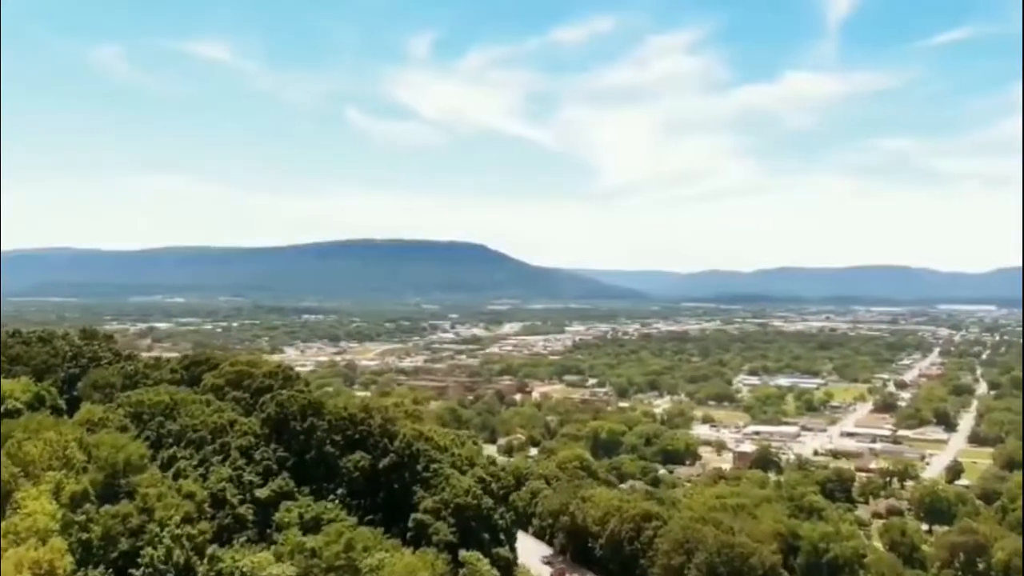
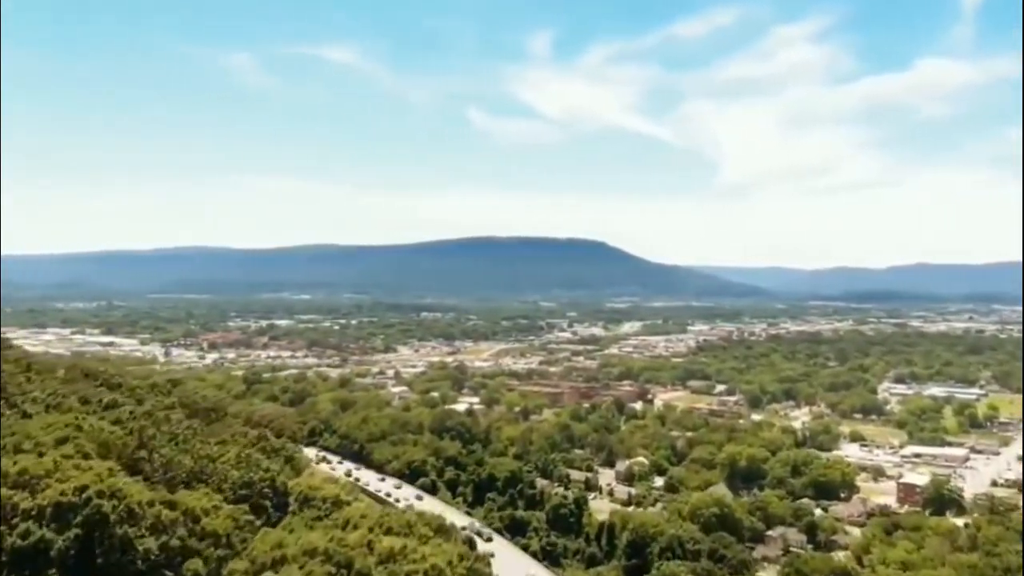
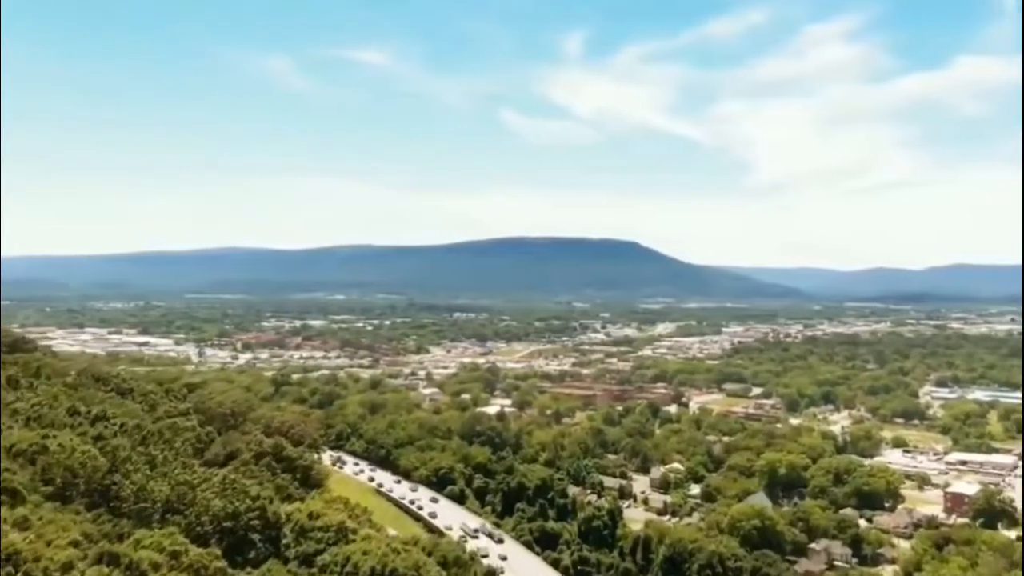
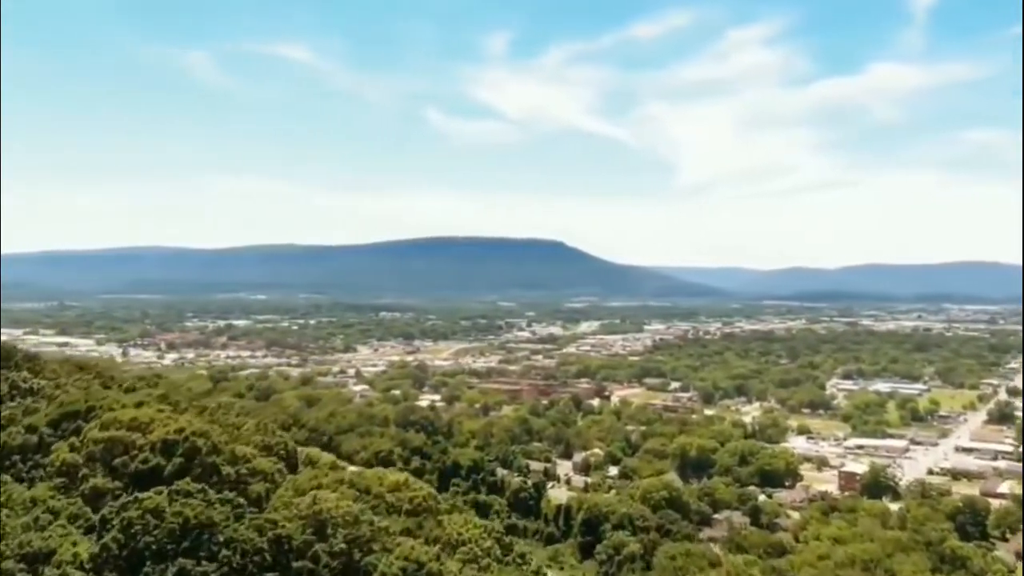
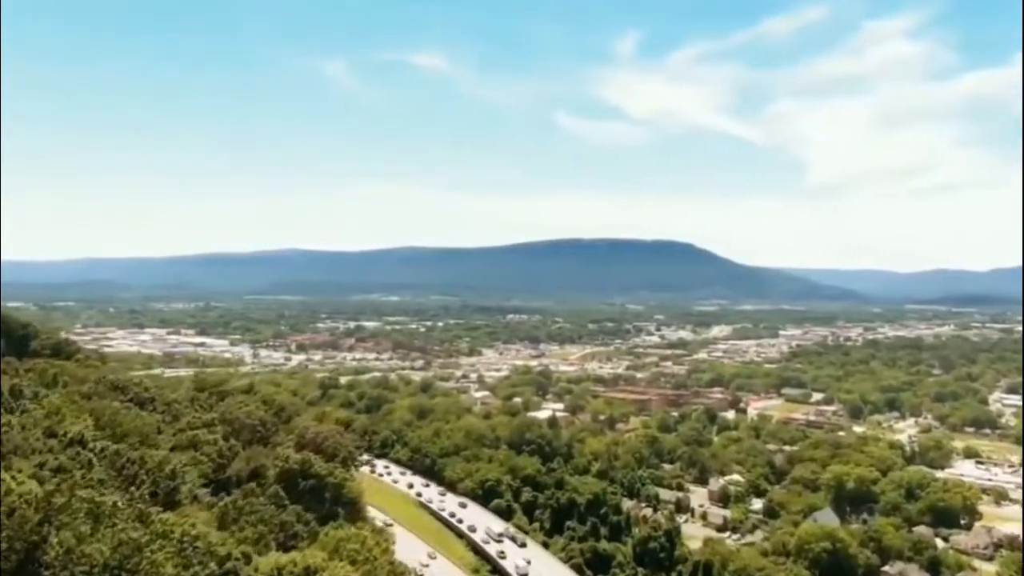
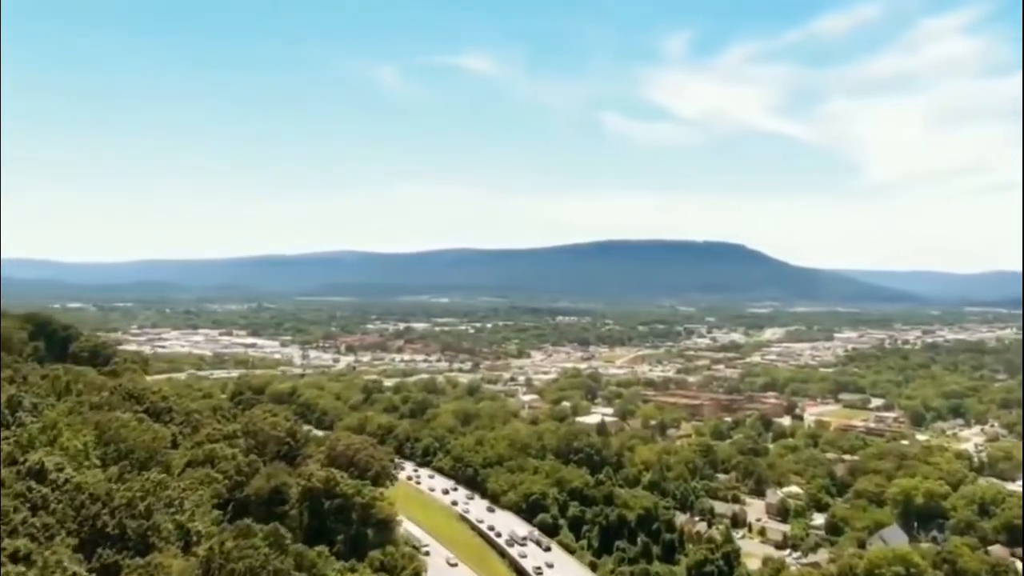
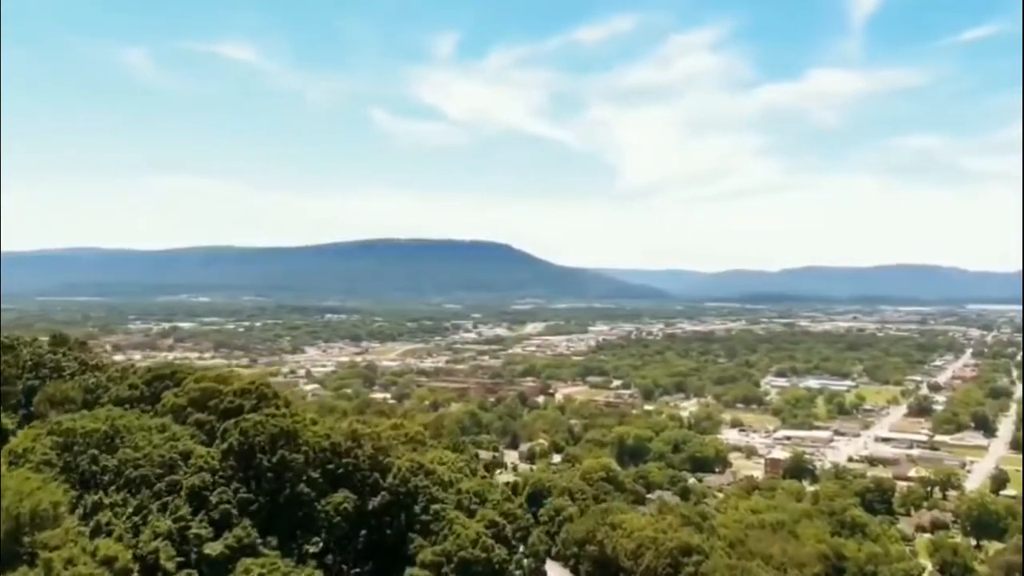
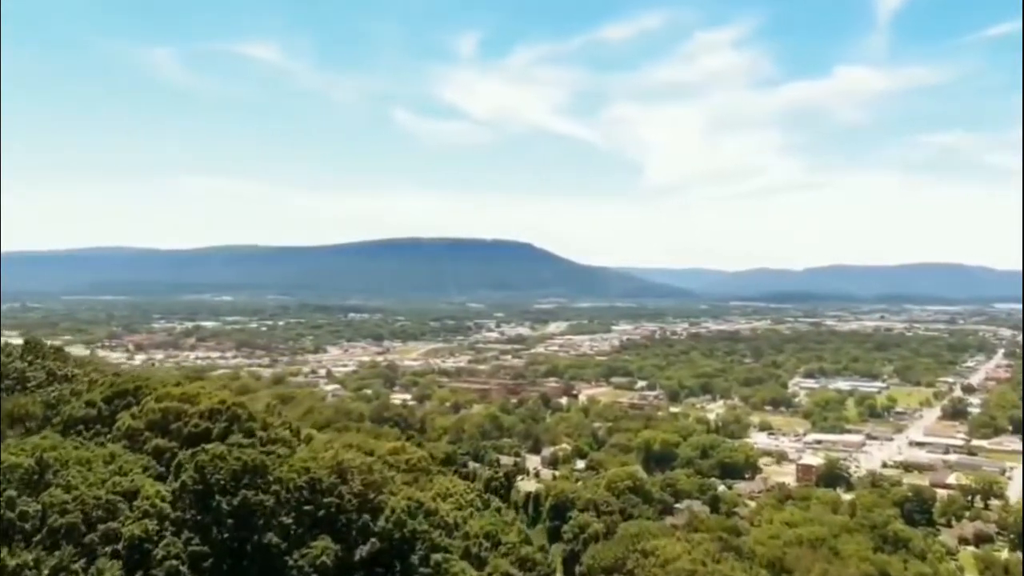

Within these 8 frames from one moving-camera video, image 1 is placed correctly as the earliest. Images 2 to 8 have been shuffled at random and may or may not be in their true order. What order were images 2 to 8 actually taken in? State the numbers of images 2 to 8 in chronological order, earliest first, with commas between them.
7, 8, 4, 2, 3, 5, 6
